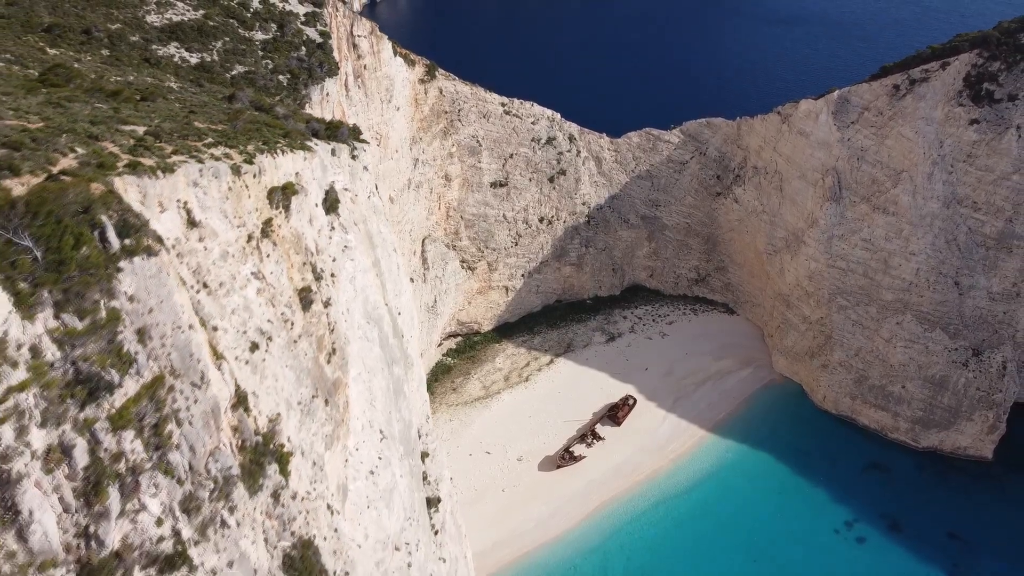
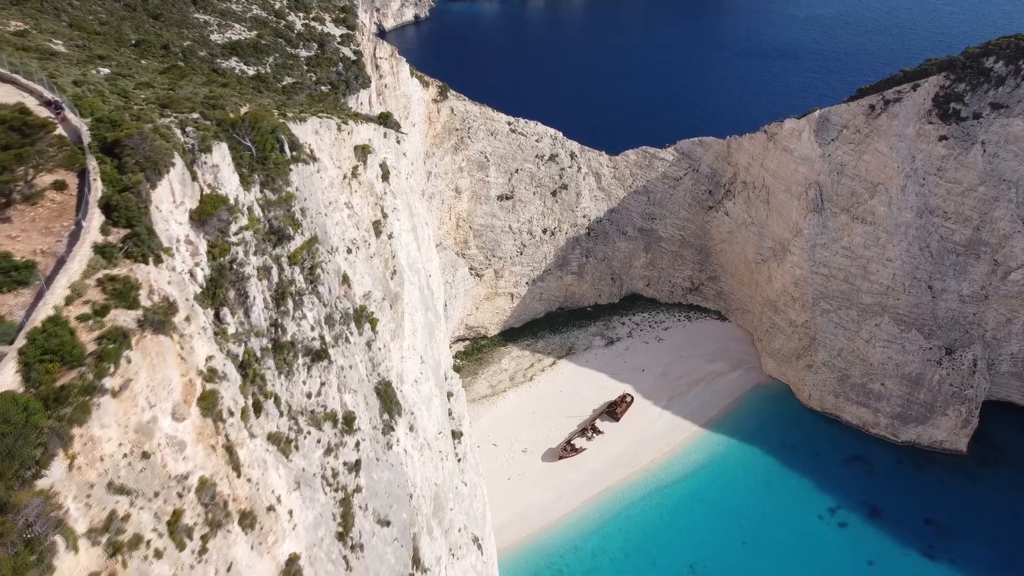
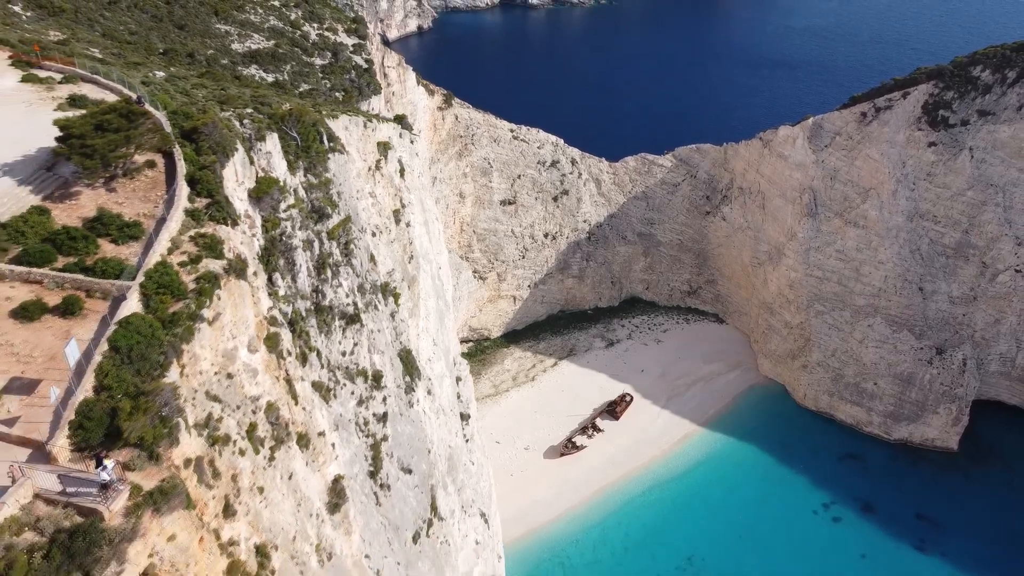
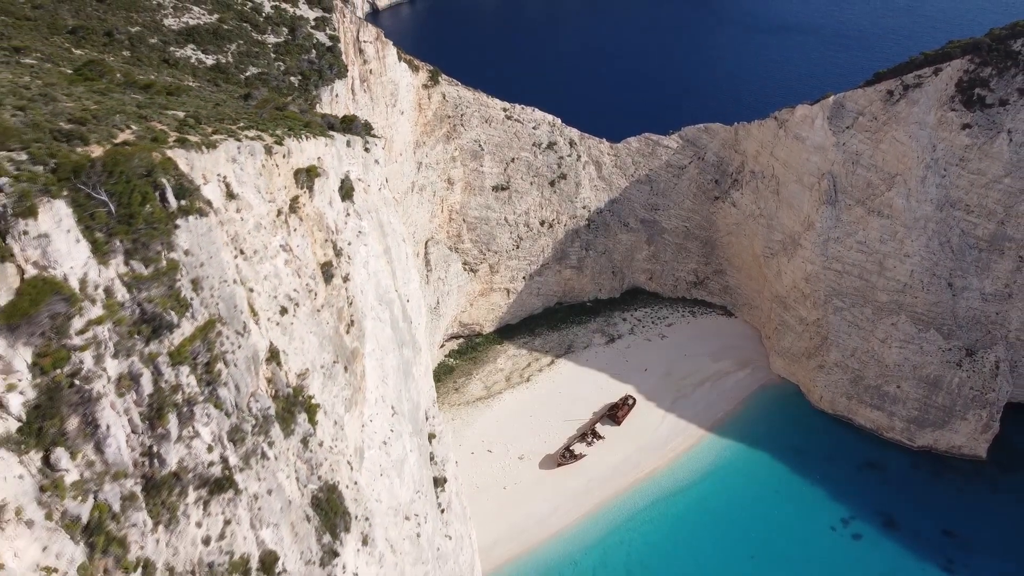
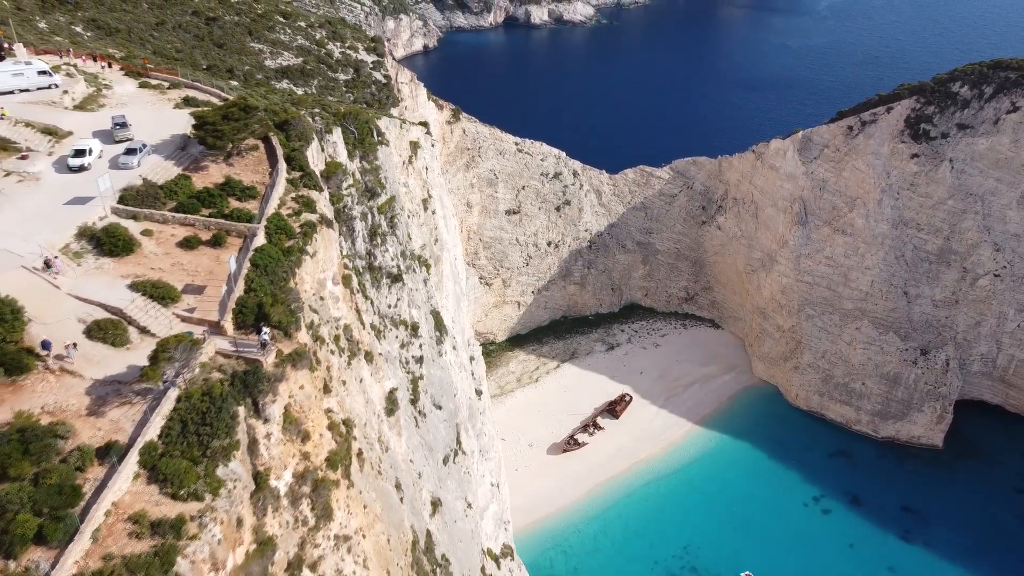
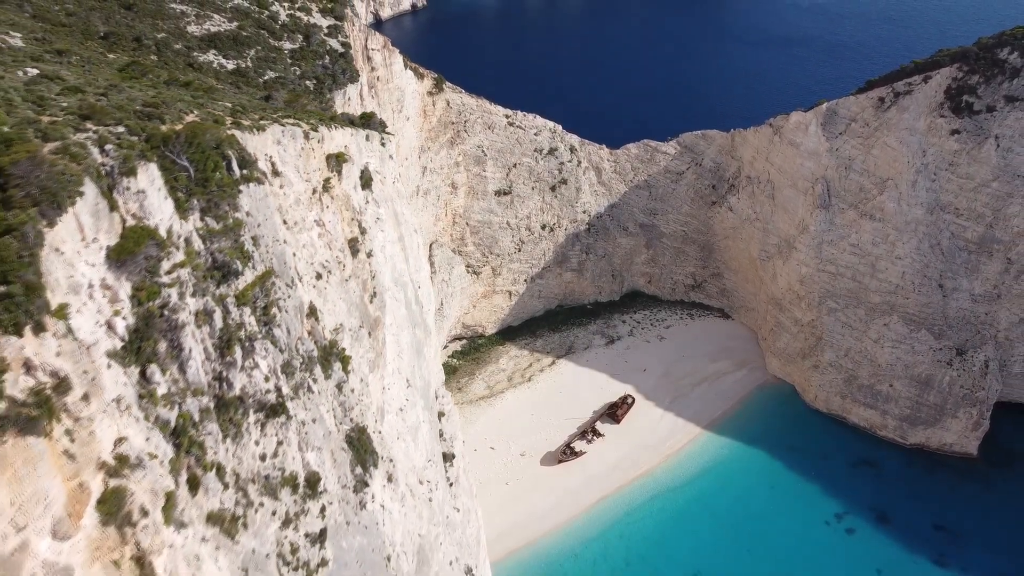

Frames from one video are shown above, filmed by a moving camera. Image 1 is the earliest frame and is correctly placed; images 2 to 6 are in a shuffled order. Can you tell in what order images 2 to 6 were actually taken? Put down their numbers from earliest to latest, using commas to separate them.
4, 6, 2, 3, 5
